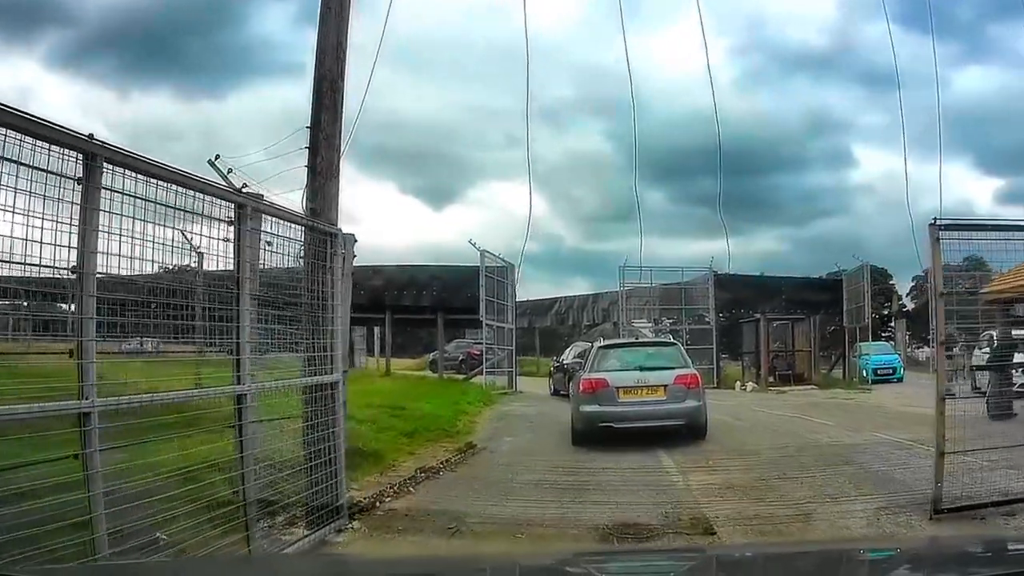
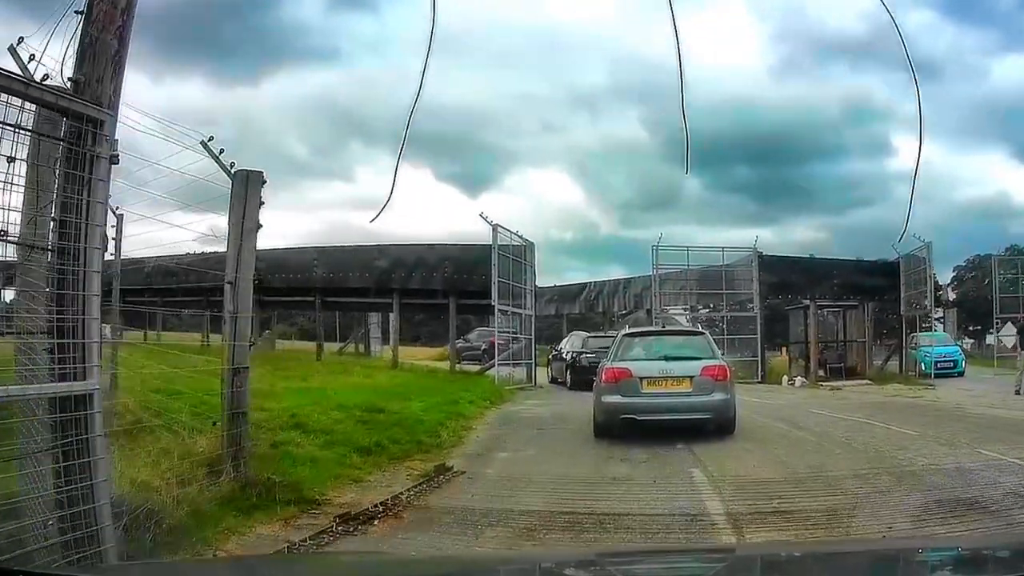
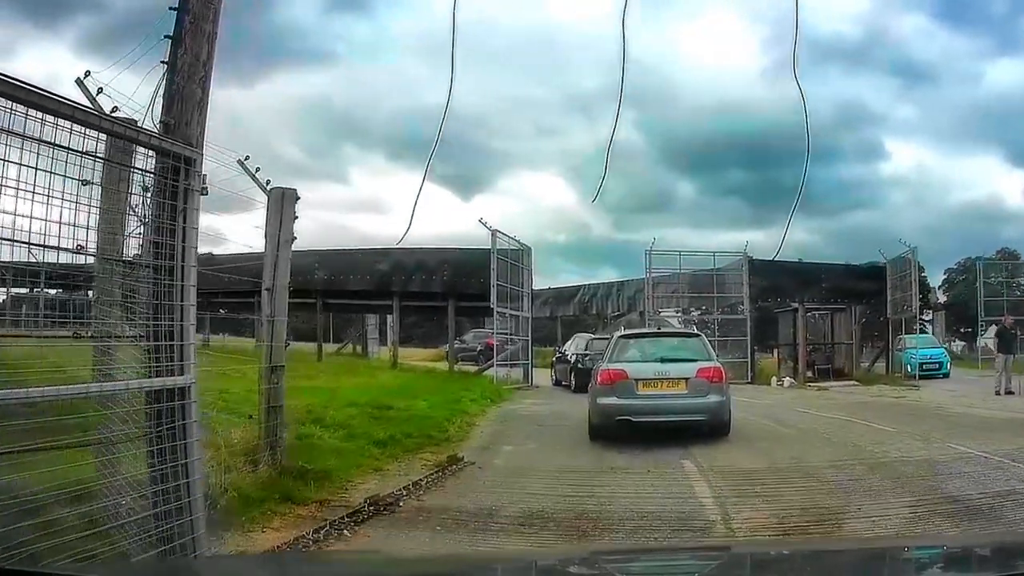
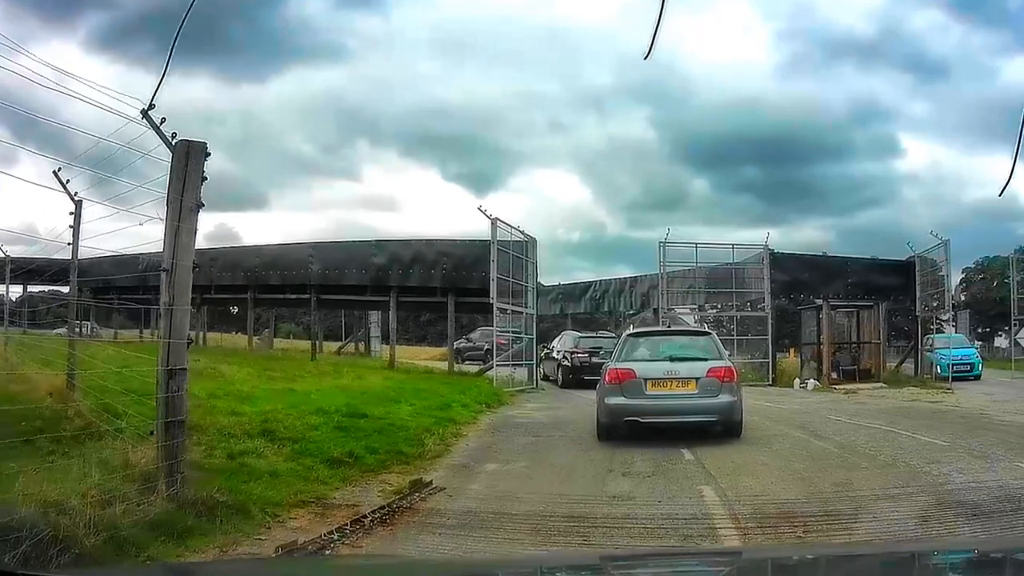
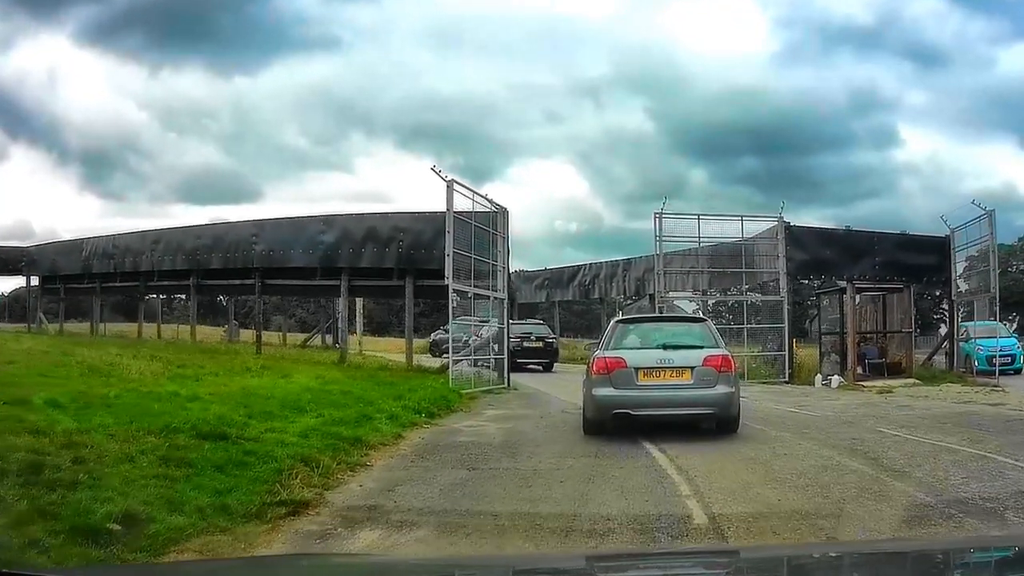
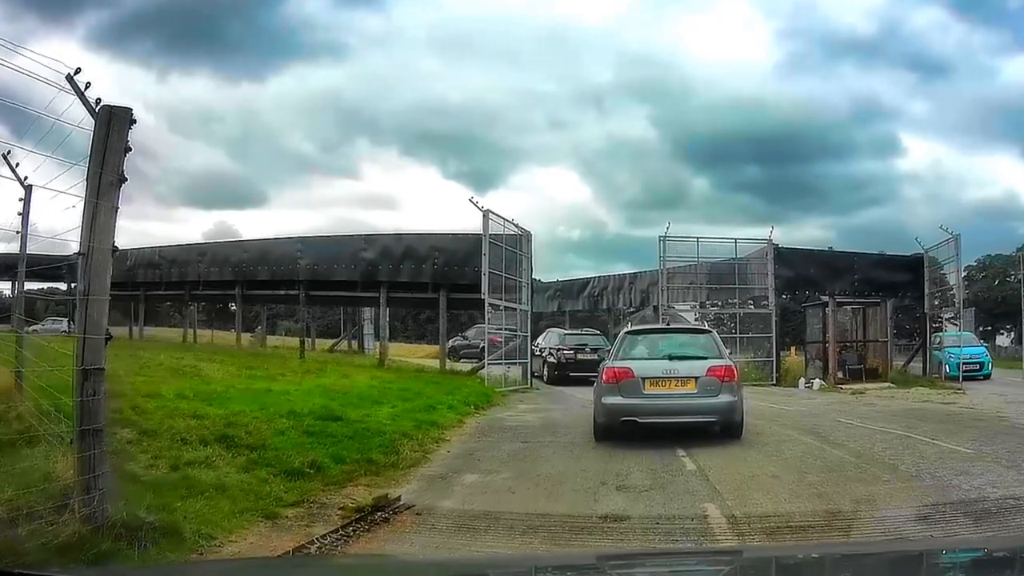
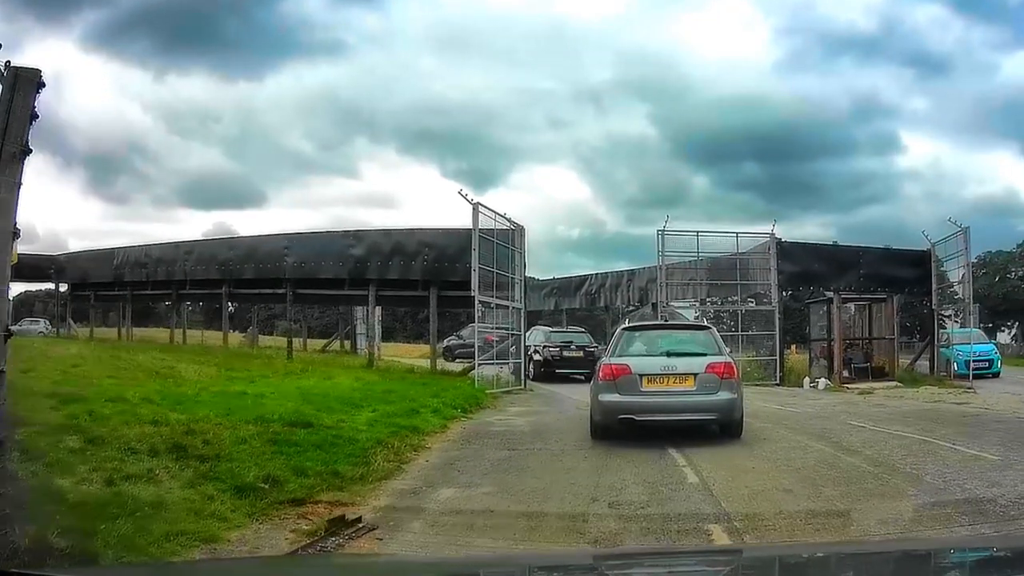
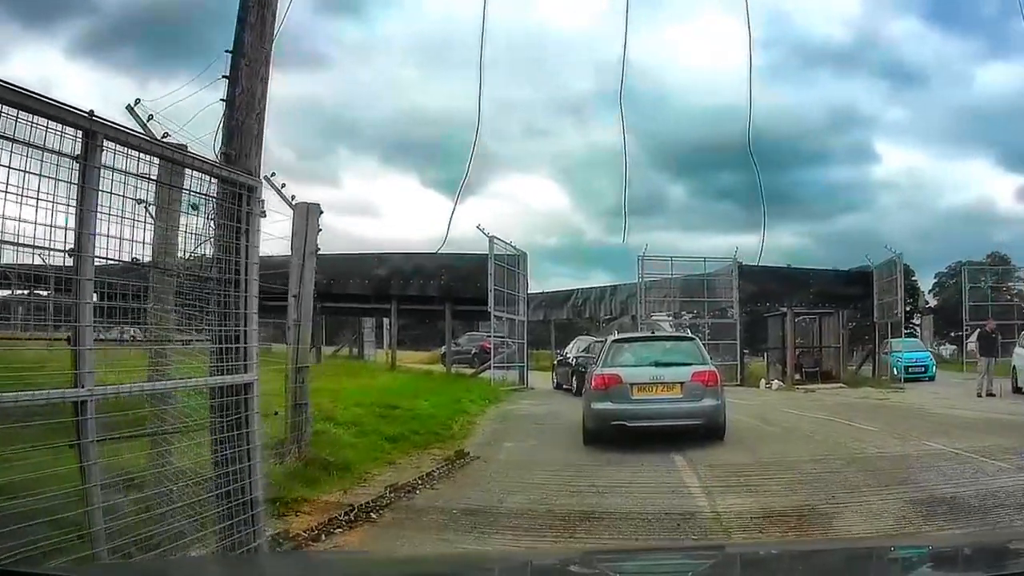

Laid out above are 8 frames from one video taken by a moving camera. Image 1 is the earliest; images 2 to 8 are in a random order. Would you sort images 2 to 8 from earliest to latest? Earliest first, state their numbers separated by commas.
8, 3, 2, 4, 6, 7, 5
